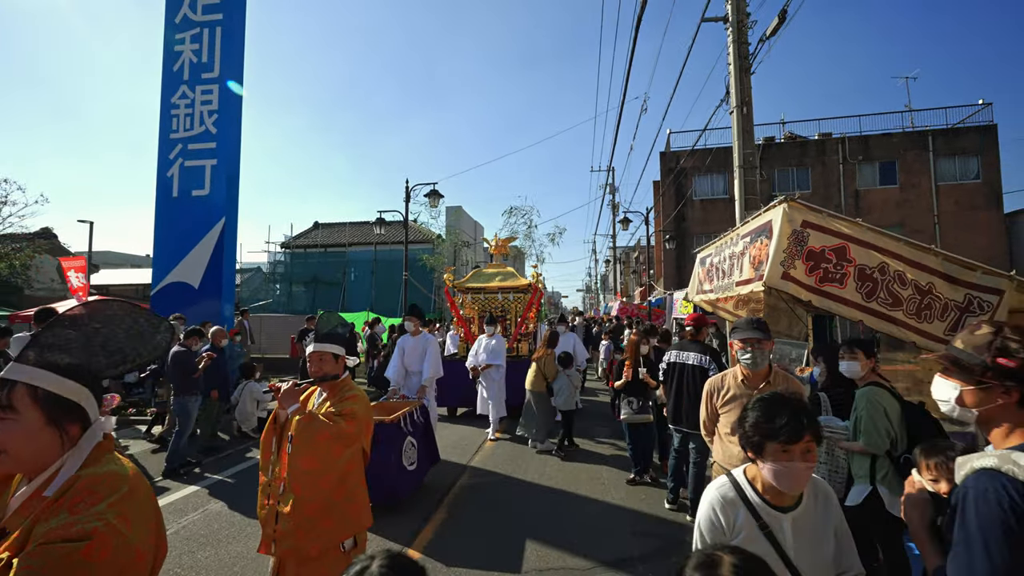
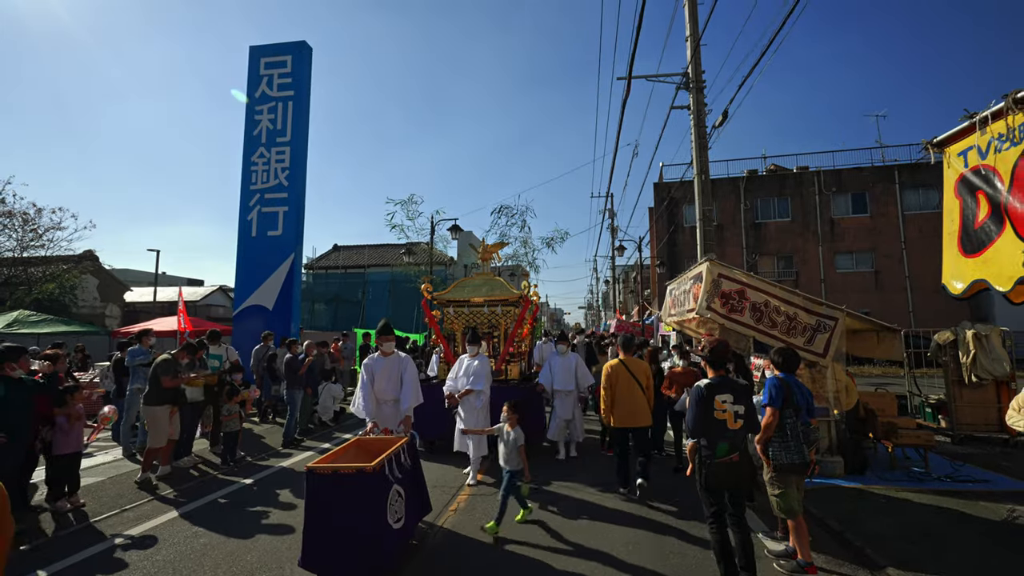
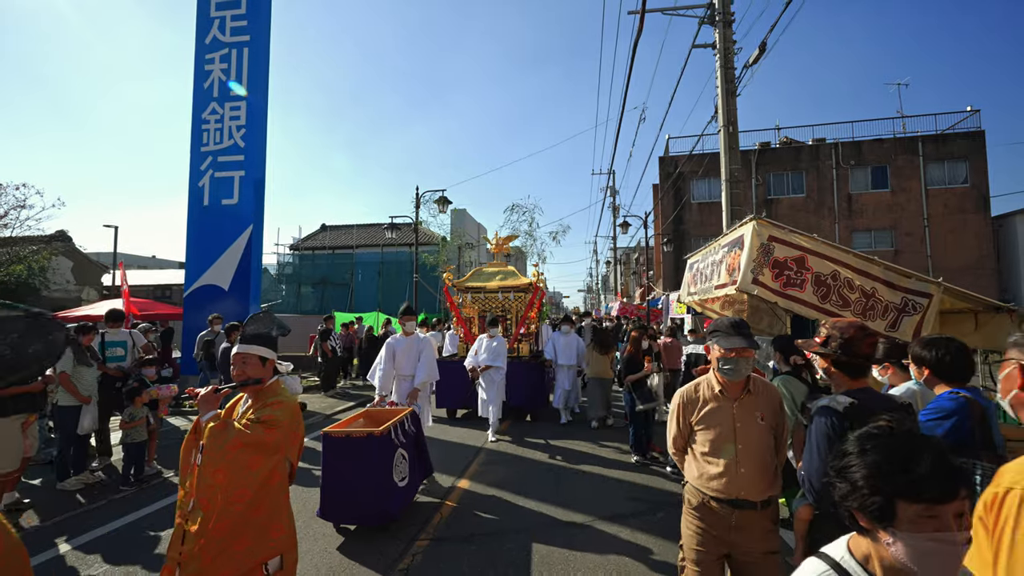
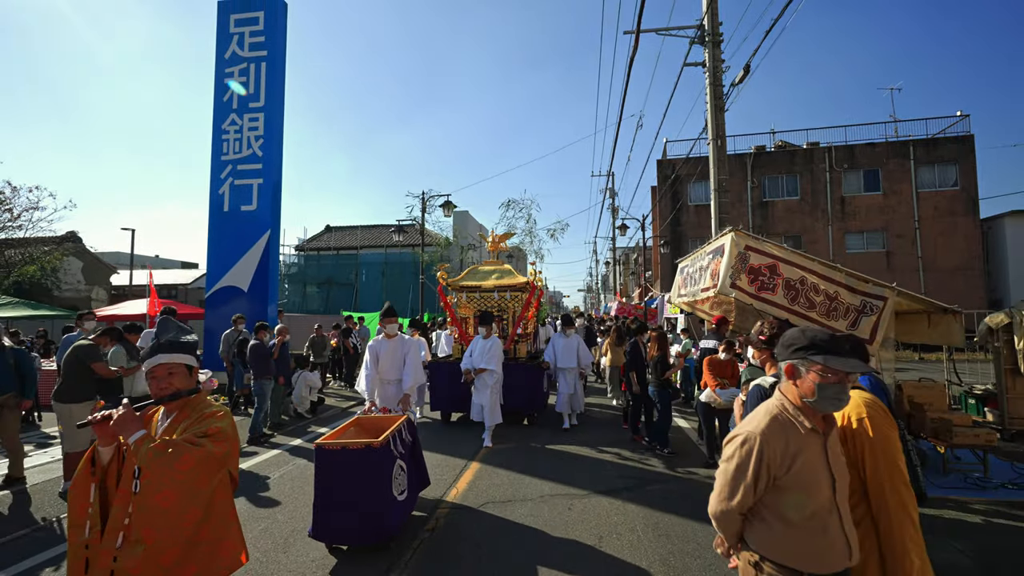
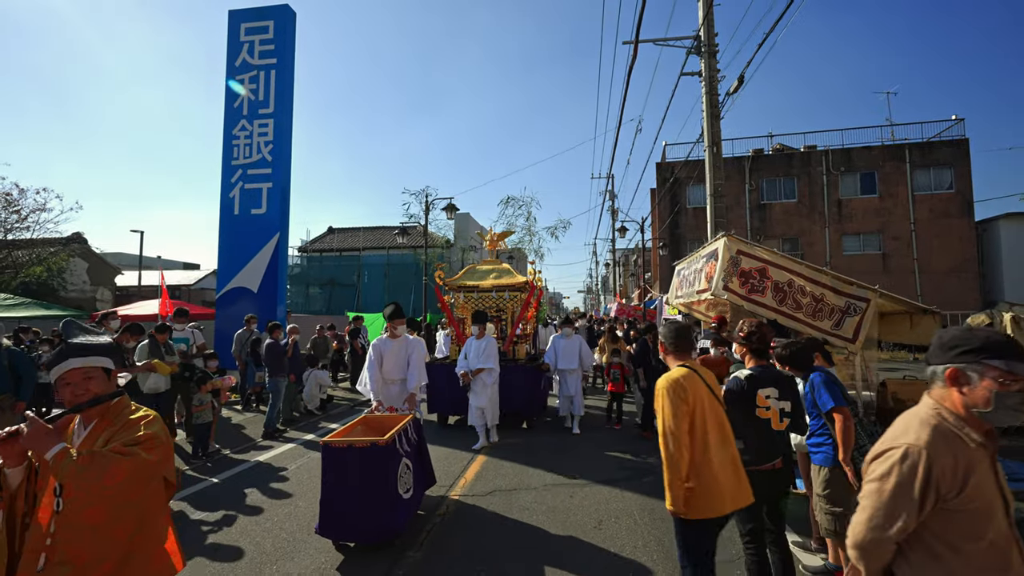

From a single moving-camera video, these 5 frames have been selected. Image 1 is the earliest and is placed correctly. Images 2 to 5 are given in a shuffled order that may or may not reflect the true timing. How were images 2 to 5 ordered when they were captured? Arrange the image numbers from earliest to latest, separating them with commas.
3, 4, 5, 2
